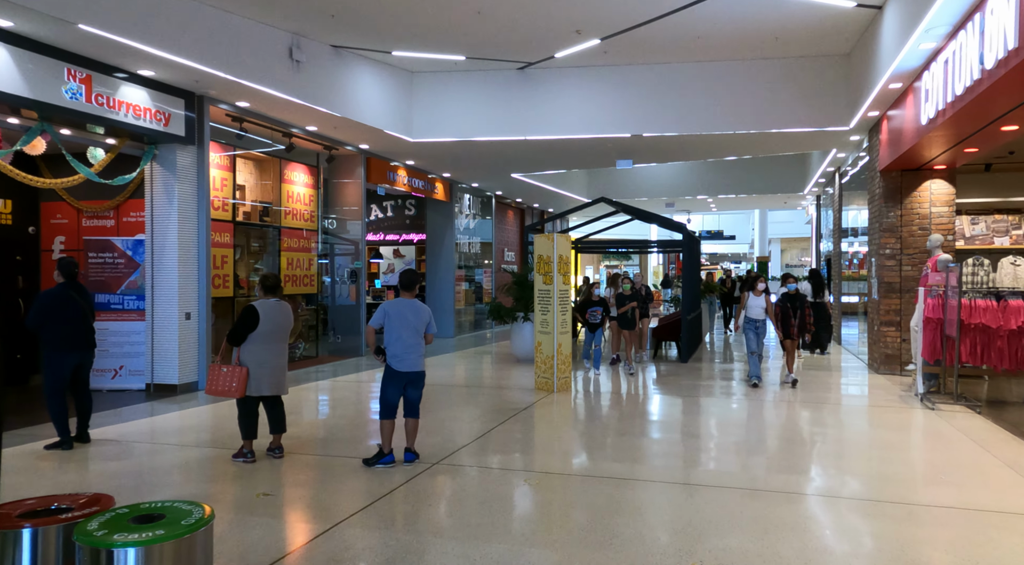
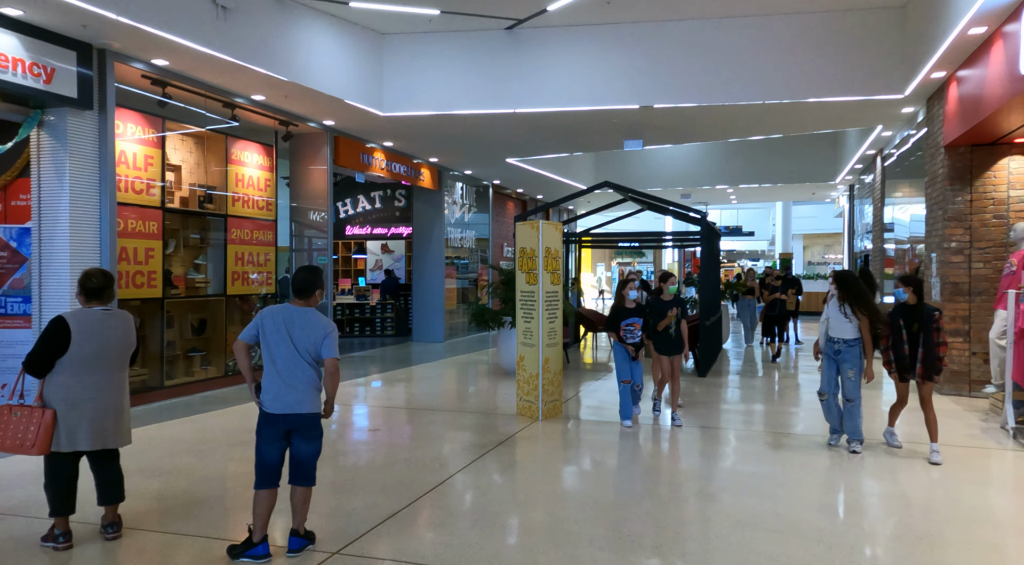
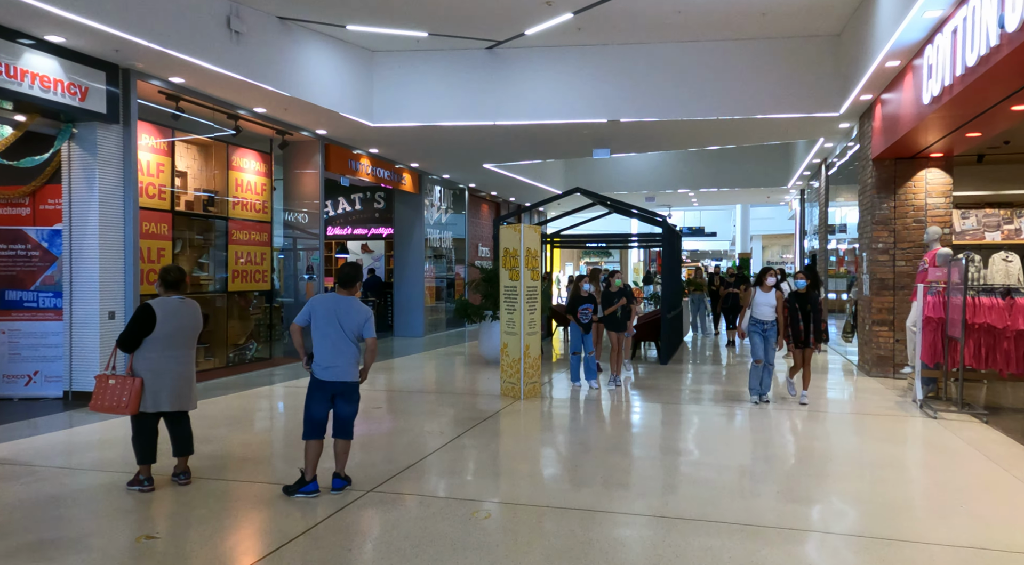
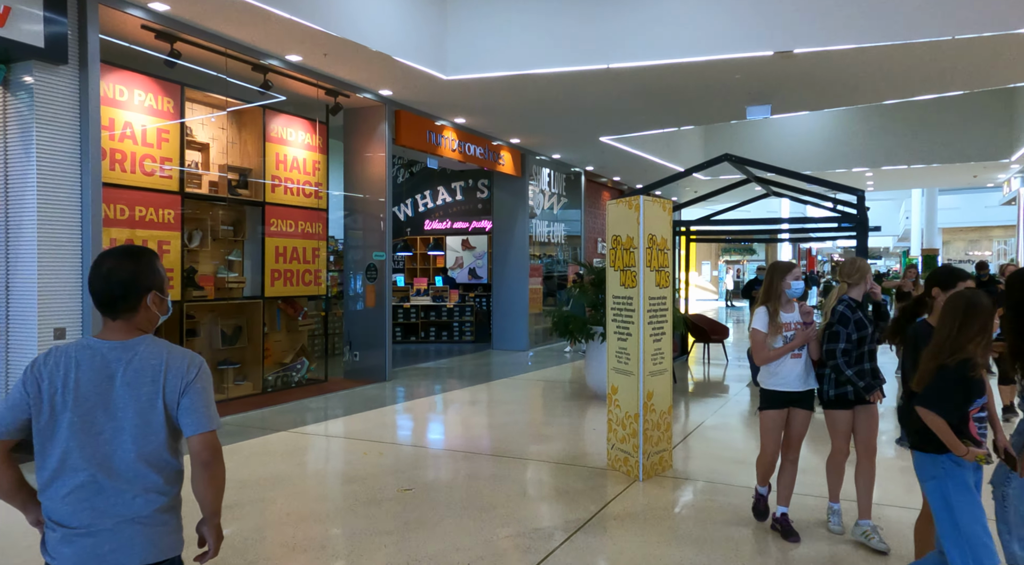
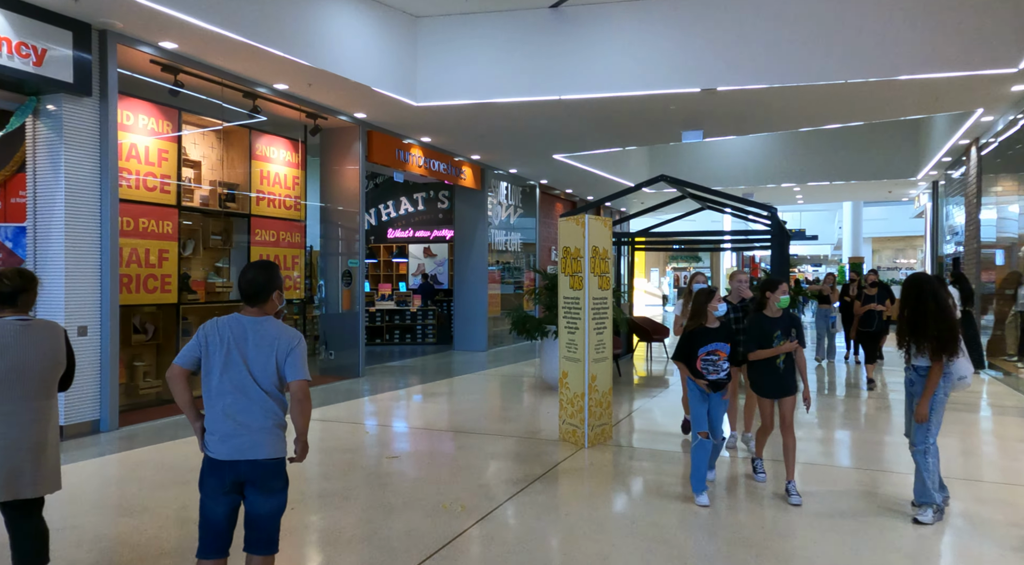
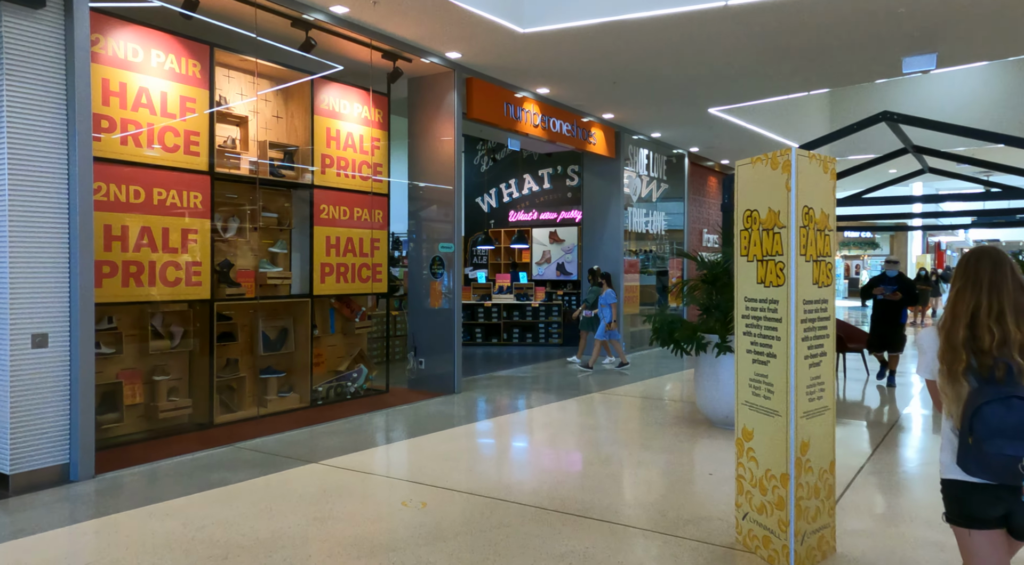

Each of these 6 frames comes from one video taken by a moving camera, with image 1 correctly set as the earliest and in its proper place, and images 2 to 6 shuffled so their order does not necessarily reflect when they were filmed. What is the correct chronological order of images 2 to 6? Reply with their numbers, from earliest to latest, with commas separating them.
3, 2, 5, 4, 6
